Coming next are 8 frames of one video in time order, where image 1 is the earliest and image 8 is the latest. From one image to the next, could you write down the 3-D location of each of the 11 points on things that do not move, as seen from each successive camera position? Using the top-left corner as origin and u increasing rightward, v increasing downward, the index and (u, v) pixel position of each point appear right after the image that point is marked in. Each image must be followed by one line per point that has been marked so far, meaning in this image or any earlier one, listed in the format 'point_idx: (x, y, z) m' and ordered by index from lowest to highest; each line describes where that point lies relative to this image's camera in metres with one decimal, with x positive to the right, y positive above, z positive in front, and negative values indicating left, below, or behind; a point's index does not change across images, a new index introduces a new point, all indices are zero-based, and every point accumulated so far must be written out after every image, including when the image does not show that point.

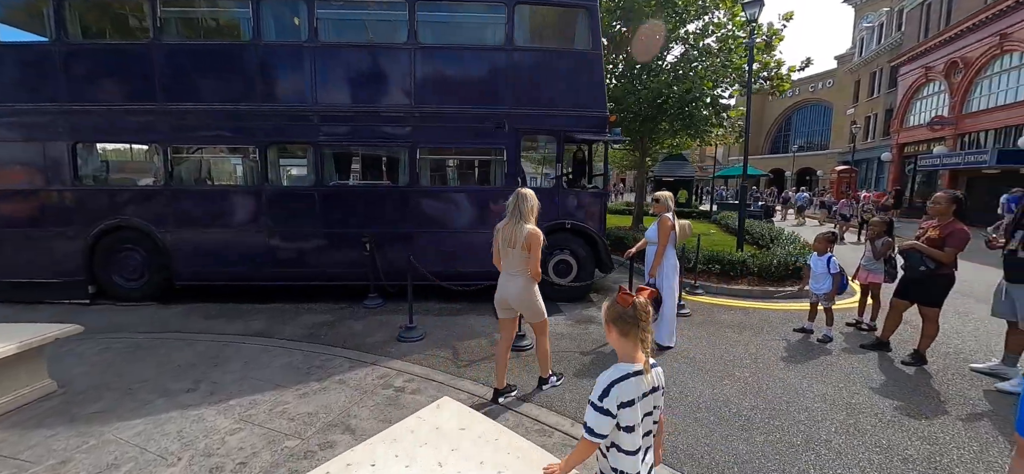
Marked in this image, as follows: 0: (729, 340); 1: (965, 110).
0: (+2.8, -1.3, +5.4) m
1: (+20.5, +5.8, +18.9) m
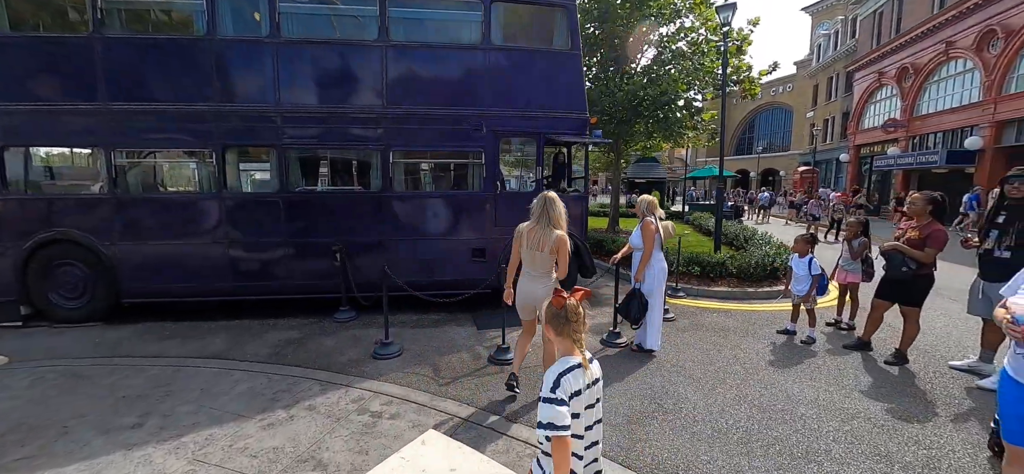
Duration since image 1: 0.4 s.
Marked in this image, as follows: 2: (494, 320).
0: (+2.6, -1.3, +5.3) m
1: (+19.3, +5.9, +20.0) m
2: (-0.2, -1.2, +5.9) m
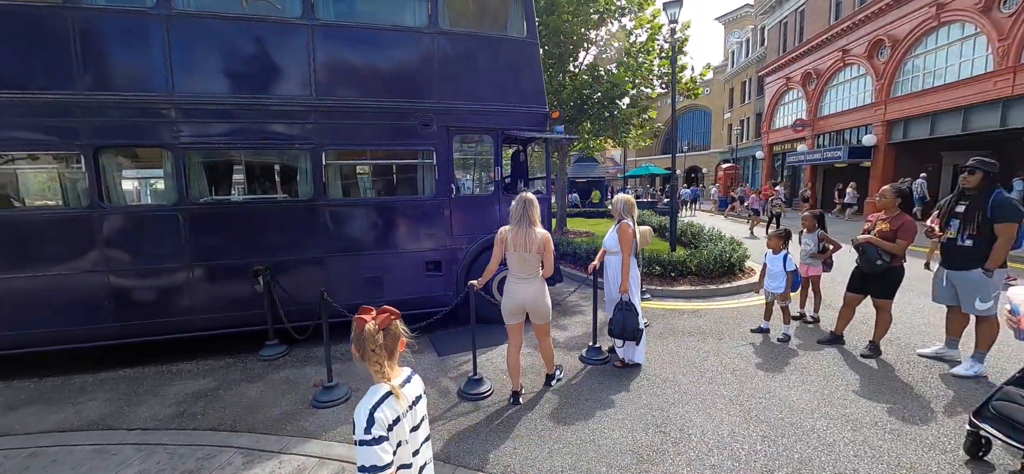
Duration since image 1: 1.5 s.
0: (+2.2, -1.3, +5.0) m
1: (+16.2, +6.5, +22.0) m
2: (-0.7, -1.3, +5.1) m
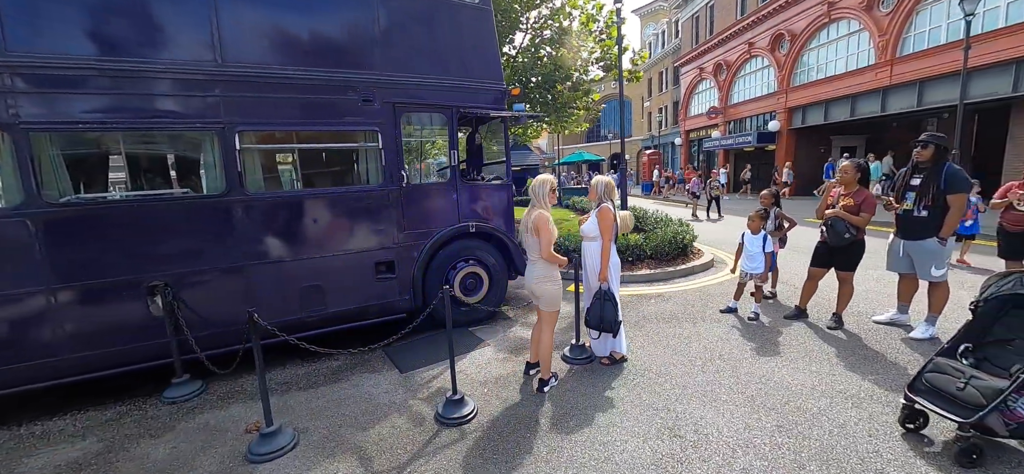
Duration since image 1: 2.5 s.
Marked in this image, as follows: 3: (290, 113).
0: (+1.9, -1.1, +4.8) m
1: (+12.4, +7.7, +23.8) m
2: (-1.0, -1.2, +4.4) m
3: (-2.2, +1.2, +4.2) m
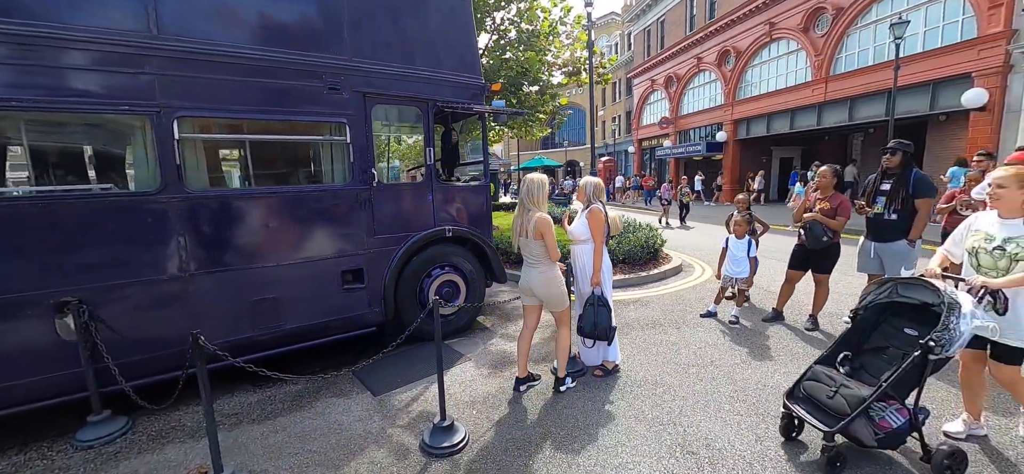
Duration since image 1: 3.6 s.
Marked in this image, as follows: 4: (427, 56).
0: (+1.7, -1.2, +4.6) m
1: (+9.9, +7.3, +24.8) m
2: (-1.1, -1.3, +4.0) m
3: (-2.4, +1.2, +3.7) m
4: (-0.9, +2.0, +4.6) m
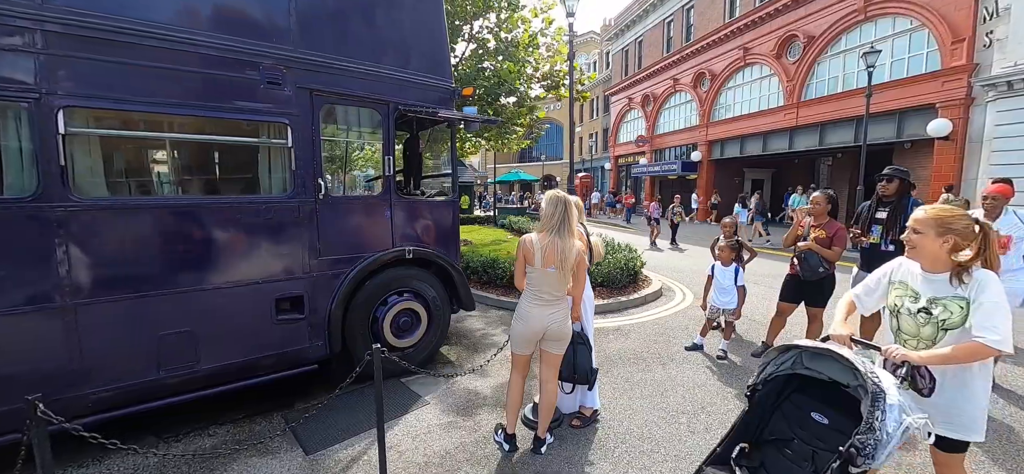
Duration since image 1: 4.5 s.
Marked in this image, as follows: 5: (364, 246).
0: (+1.4, -1.4, +4.1) m
1: (+8.6, +6.3, +25.0) m
2: (-1.4, -1.5, +3.3) m
3: (-2.6, +1.1, +3.0) m
4: (-1.2, +1.8, +4.1) m
5: (-1.4, -0.1, +4.0) m
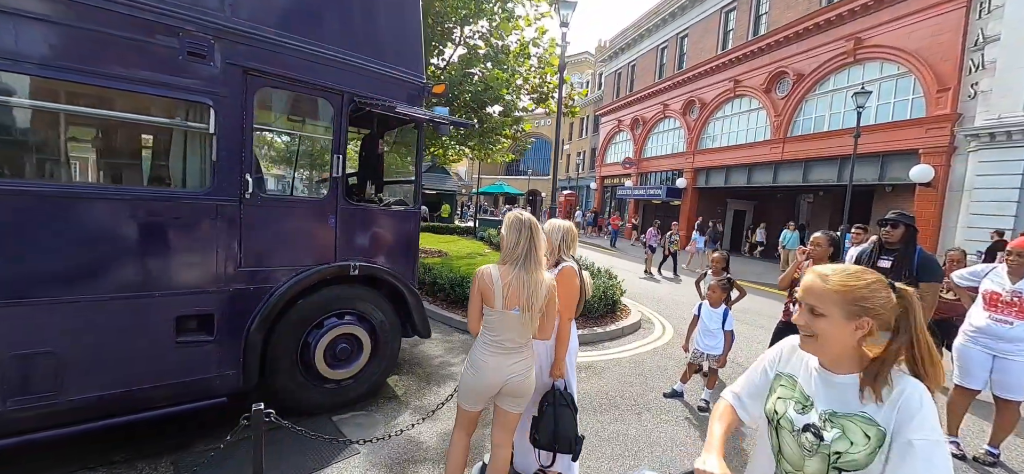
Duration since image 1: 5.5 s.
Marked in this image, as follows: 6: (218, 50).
0: (+0.9, -1.7, +3.6) m
1: (+7.8, +4.9, +25.0) m
2: (-1.8, -1.5, +2.7) m
3: (-2.7, +1.1, +2.4) m
4: (-1.3, +1.7, +3.6) m
5: (-1.7, -0.2, +3.4) m
6: (-2.0, +1.3, +2.9) m
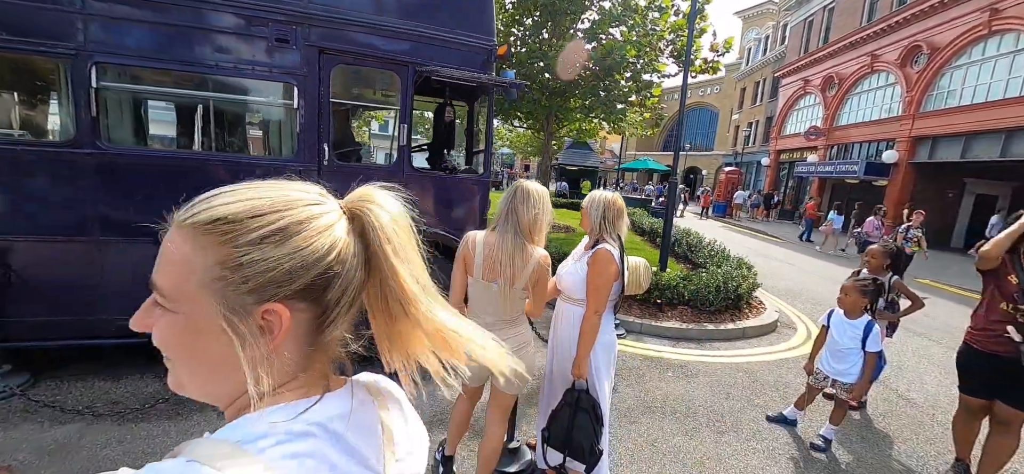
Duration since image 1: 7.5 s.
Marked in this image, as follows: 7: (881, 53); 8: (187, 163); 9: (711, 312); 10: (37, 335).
0: (+1.3, -1.6, +3.0) m
1: (+15.6, +5.5, +20.2) m
2: (-1.6, -1.2, +3.1) m
3: (-2.5, +1.4, +3.0) m
4: (-0.7, +2.0, +3.6) m
5: (-1.2, +0.1, +3.7) m
6: (-1.6, +1.6, +3.3) m
7: (+15.6, +7.7, +17.7) m
8: (-2.5, +0.6, +3.2) m
9: (+2.6, -1.0, +5.6) m
10: (-3.5, -0.7, +3.1) m
